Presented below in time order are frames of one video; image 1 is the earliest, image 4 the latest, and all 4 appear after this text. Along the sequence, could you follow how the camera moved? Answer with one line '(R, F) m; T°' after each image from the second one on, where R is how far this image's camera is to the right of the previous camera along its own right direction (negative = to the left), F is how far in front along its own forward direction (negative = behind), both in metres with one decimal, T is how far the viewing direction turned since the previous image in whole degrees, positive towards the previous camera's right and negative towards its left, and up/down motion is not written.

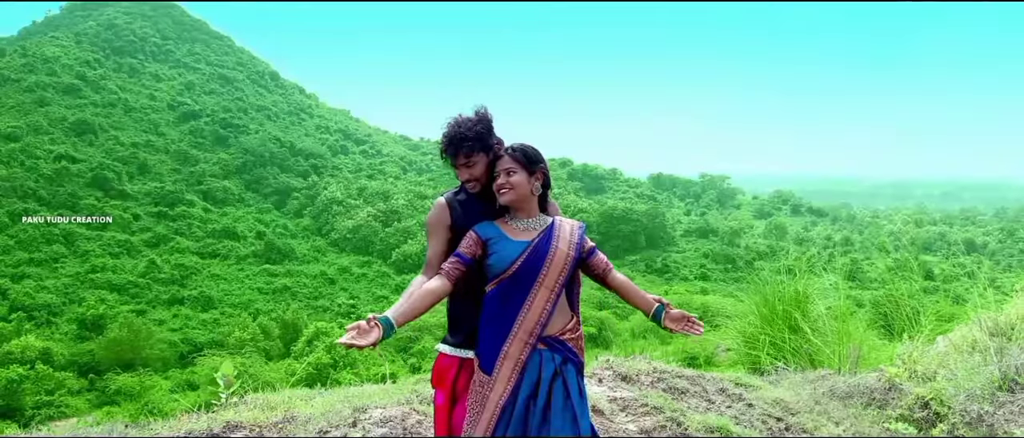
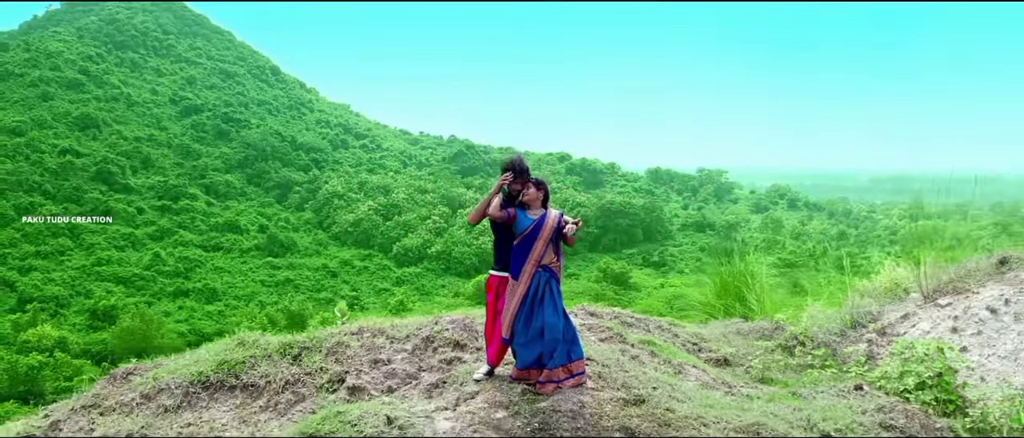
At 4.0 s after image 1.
(-0.1, -2.1) m; 0°
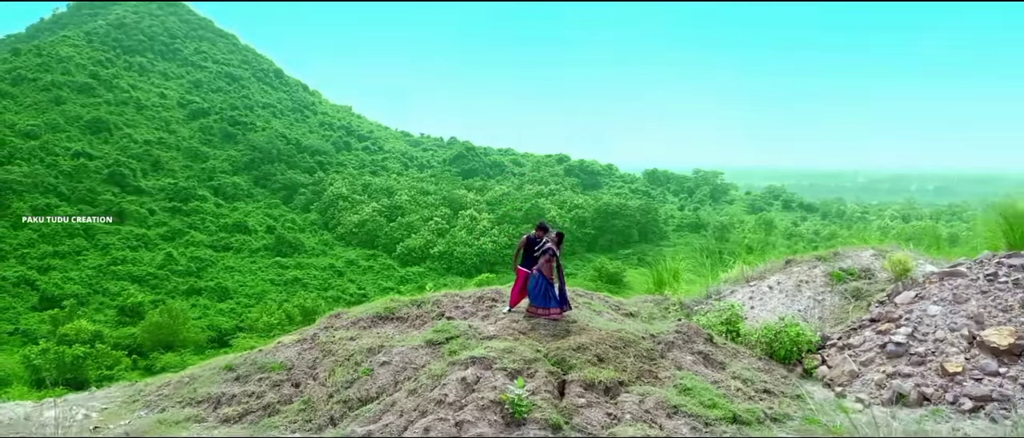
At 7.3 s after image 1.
(-0.1, -5.2) m; 0°
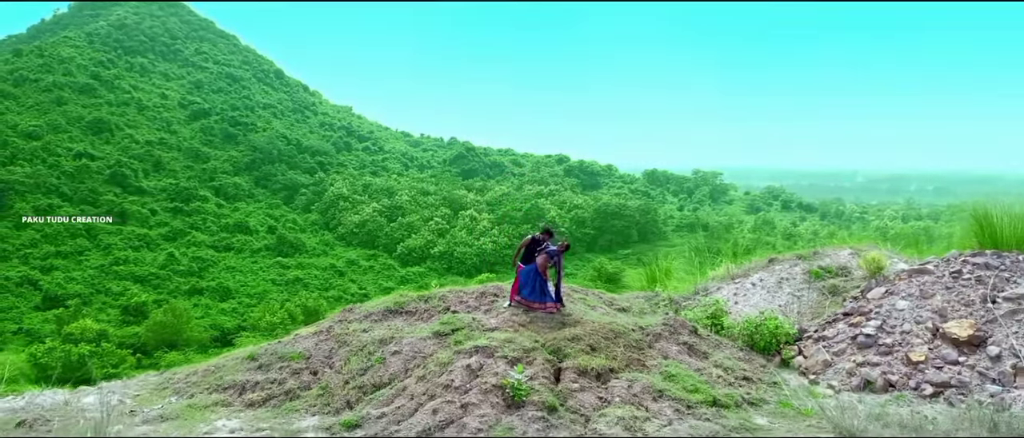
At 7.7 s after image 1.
(0.0, -0.8) m; 0°
